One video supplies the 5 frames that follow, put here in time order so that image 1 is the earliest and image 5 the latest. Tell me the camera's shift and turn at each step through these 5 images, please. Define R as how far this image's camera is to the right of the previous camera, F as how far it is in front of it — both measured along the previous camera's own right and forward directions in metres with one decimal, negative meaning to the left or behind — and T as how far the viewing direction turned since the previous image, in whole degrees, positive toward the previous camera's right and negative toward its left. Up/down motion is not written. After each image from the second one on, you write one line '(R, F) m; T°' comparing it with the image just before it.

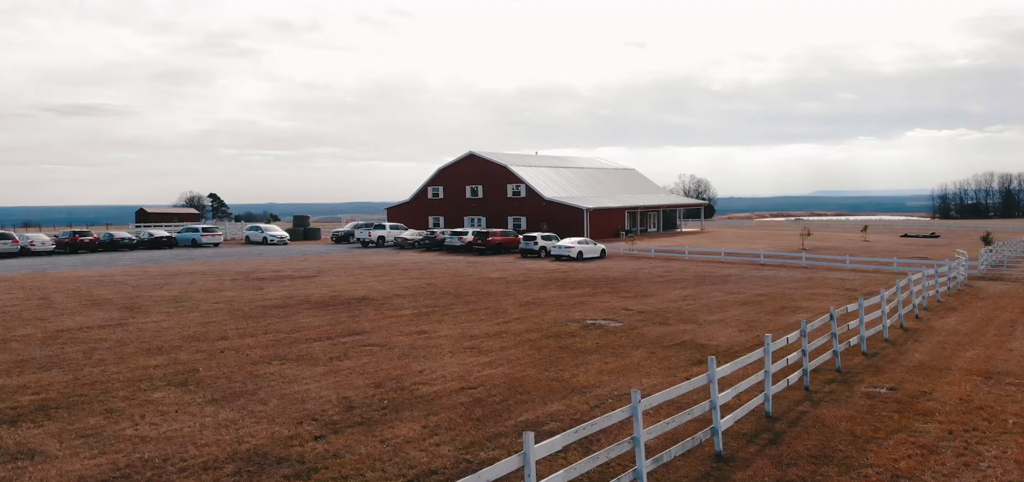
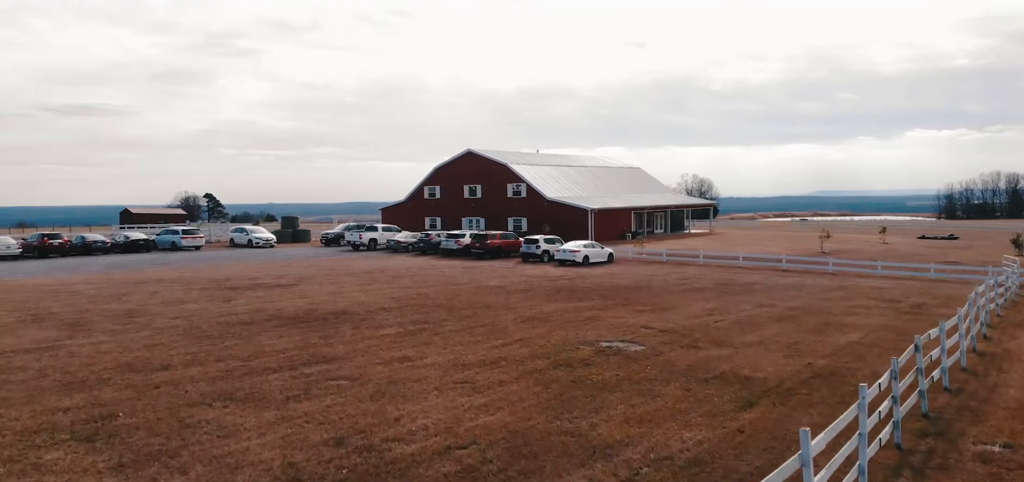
(0.0, +2.7) m; 0°
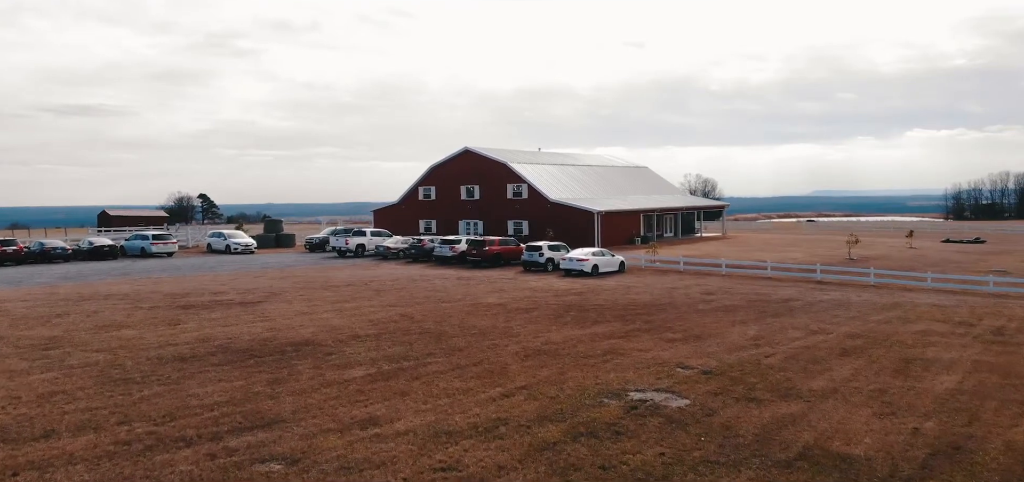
(0.0, +3.5) m; 0°
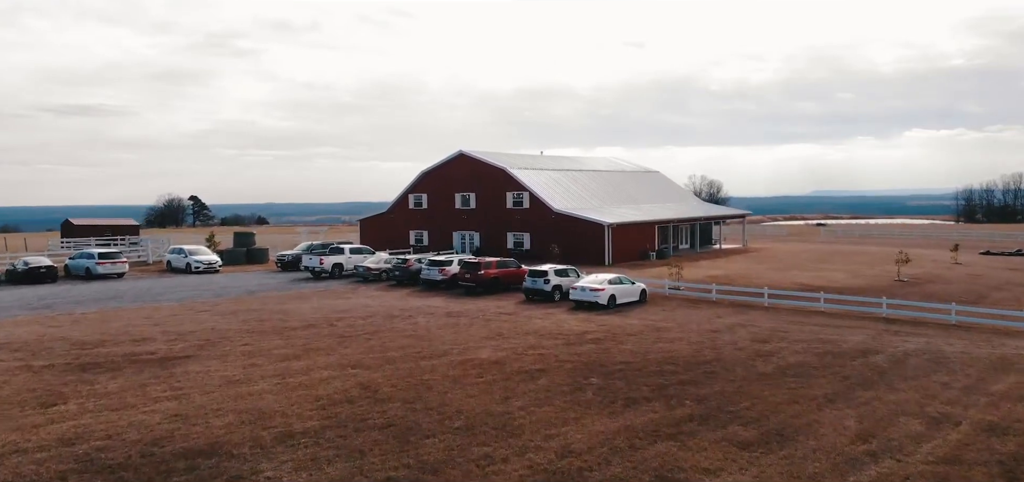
(0.0, +5.0) m; 0°
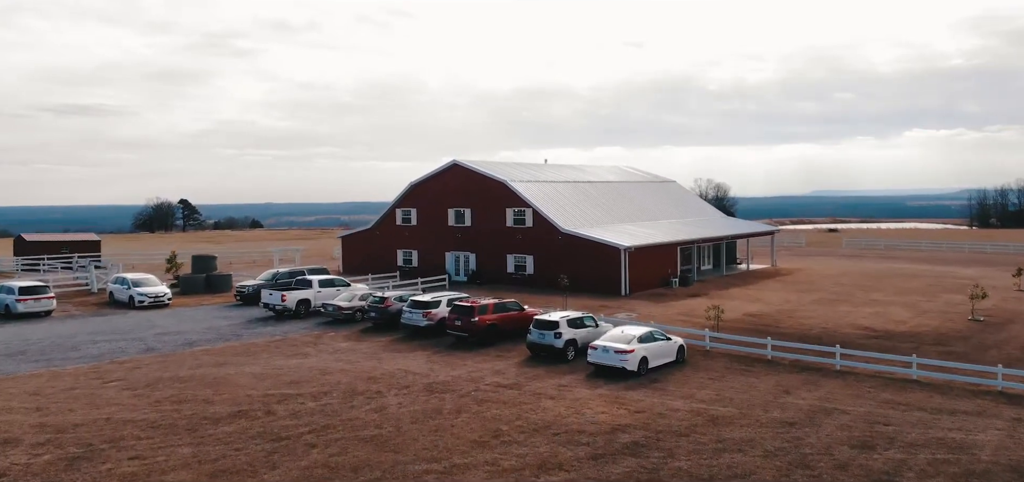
(-0.1, +5.4) m; 0°
